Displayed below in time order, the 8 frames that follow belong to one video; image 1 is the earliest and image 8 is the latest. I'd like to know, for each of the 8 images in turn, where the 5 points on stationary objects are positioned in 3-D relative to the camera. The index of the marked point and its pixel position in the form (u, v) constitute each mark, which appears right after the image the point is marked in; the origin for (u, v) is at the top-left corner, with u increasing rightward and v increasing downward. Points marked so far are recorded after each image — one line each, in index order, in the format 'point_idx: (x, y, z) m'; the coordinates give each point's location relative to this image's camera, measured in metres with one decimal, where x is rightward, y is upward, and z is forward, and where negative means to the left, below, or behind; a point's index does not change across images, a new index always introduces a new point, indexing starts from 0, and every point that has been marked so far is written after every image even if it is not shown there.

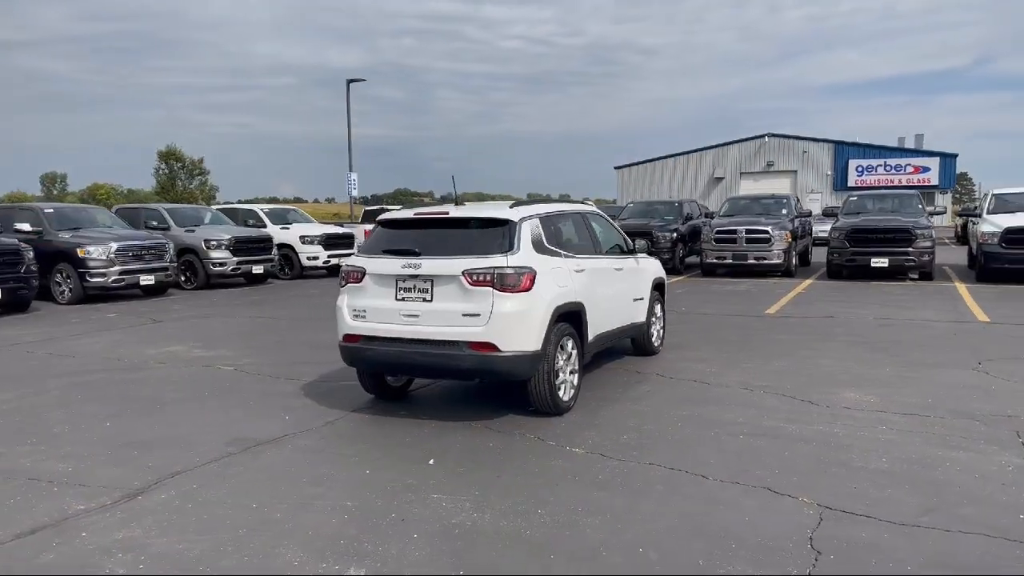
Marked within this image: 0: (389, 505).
0: (-0.7, -1.3, +4.6) m
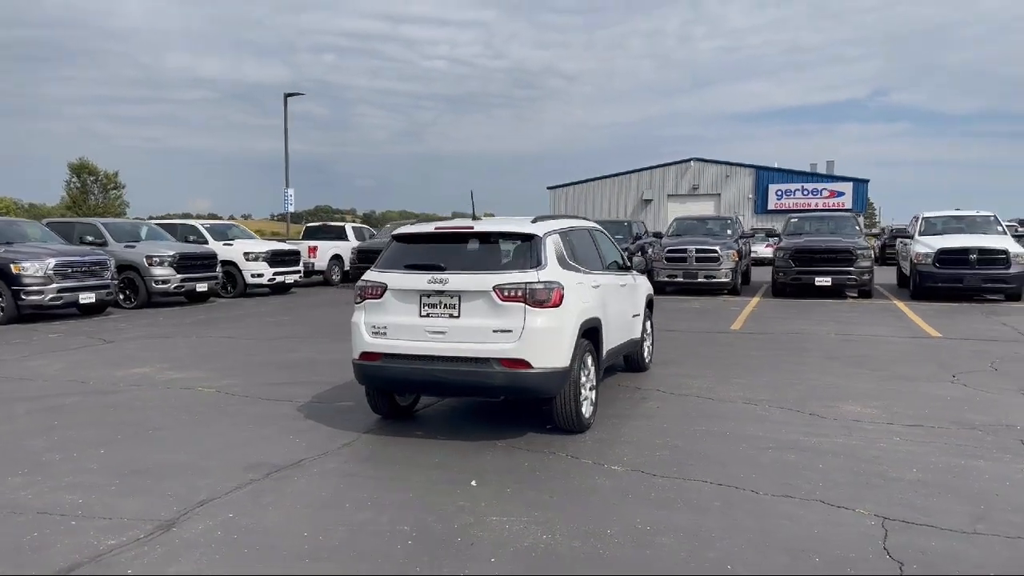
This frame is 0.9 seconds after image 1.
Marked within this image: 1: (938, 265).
0: (-0.3, -1.4, +4.4) m
1: (+9.7, +0.5, +17.4) m
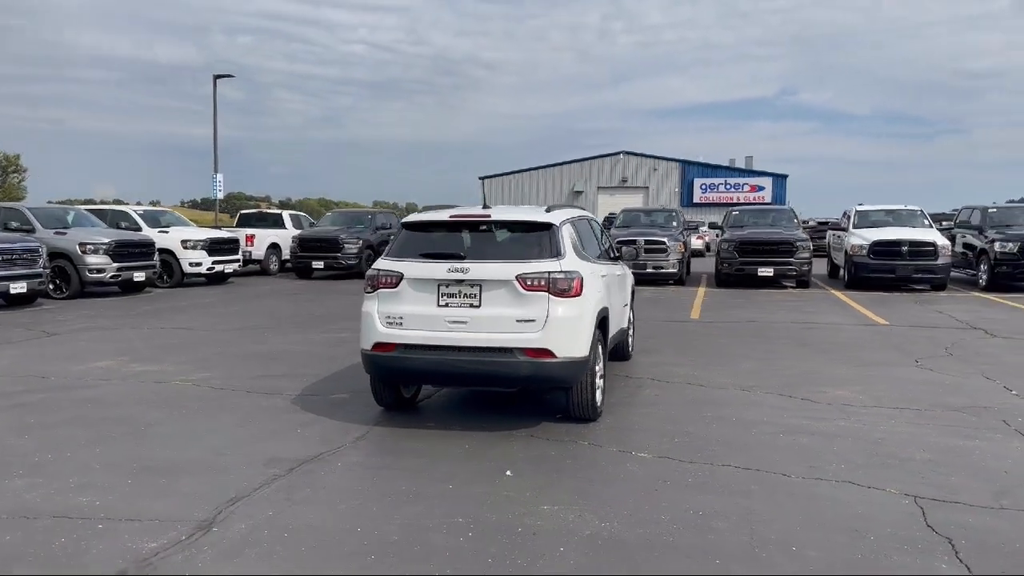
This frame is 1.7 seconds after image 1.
0: (0.0, -1.3, +4.4) m
1: (+8.6, +0.7, +18.3) m
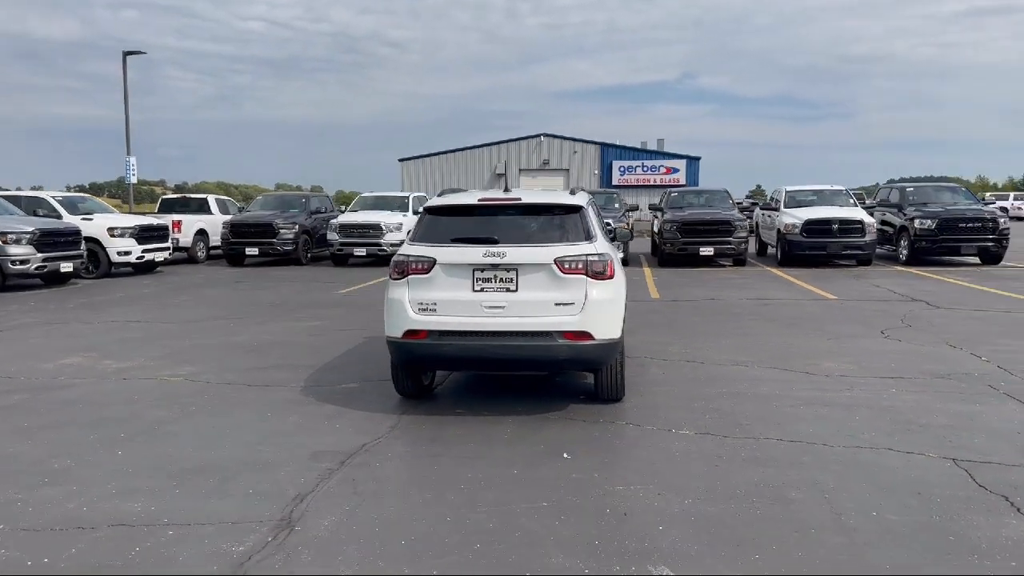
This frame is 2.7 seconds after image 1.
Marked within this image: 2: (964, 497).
0: (+0.4, -1.2, +4.4) m
1: (+7.3, +1.3, +19.2) m
2: (+2.6, -1.2, +4.4) m
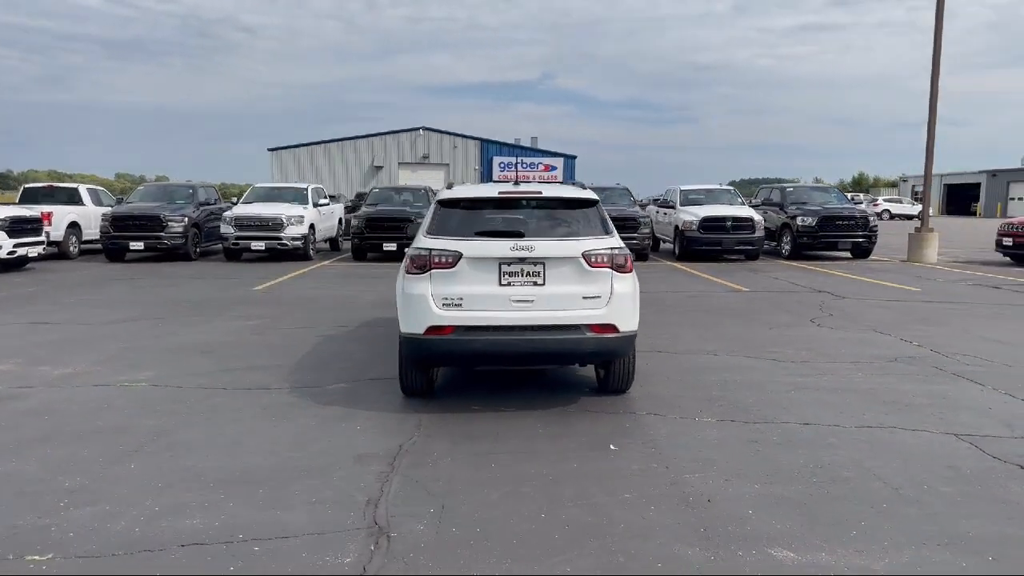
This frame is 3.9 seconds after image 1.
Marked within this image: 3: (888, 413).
0: (+0.9, -1.2, +4.5) m
1: (+5.0, +1.5, +20.2) m
2: (+3.0, -1.1, +4.9) m
3: (+3.0, -1.0, +6.1) m
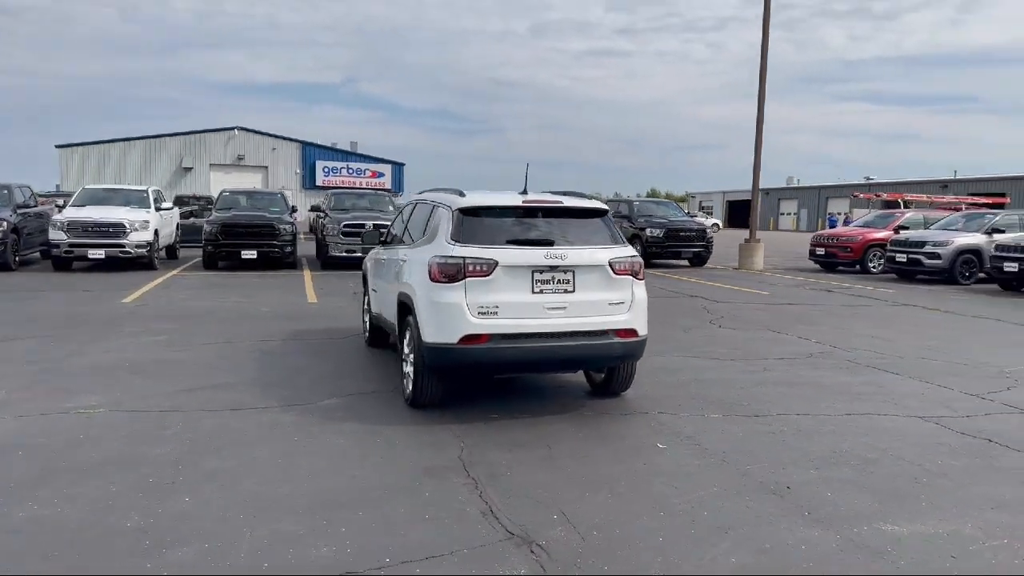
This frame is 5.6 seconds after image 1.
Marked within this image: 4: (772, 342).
0: (+1.5, -1.2, +4.8) m
1: (+1.4, +1.3, +21.1) m
2: (+3.4, -1.2, +5.7) m
3: (+3.1, -1.0, +6.9) m
4: (+3.4, -0.7, +10.2) m
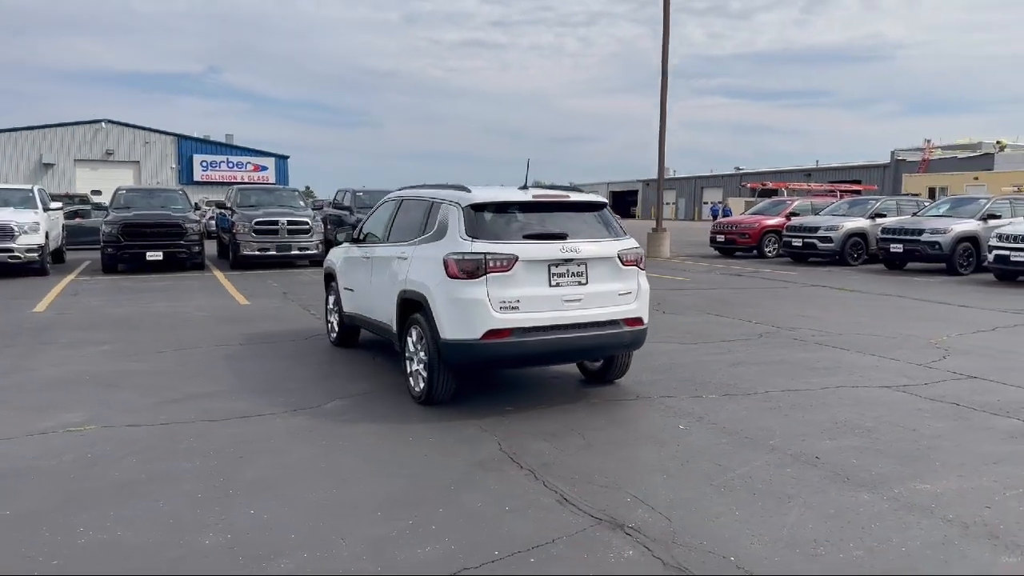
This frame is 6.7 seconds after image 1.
0: (+1.8, -1.1, +5.2) m
1: (-0.9, +1.5, +21.3) m
2: (+3.5, -1.0, +6.4) m
3: (+3.0, -0.9, +7.5) m
4: (+2.9, -0.5, +10.7) m
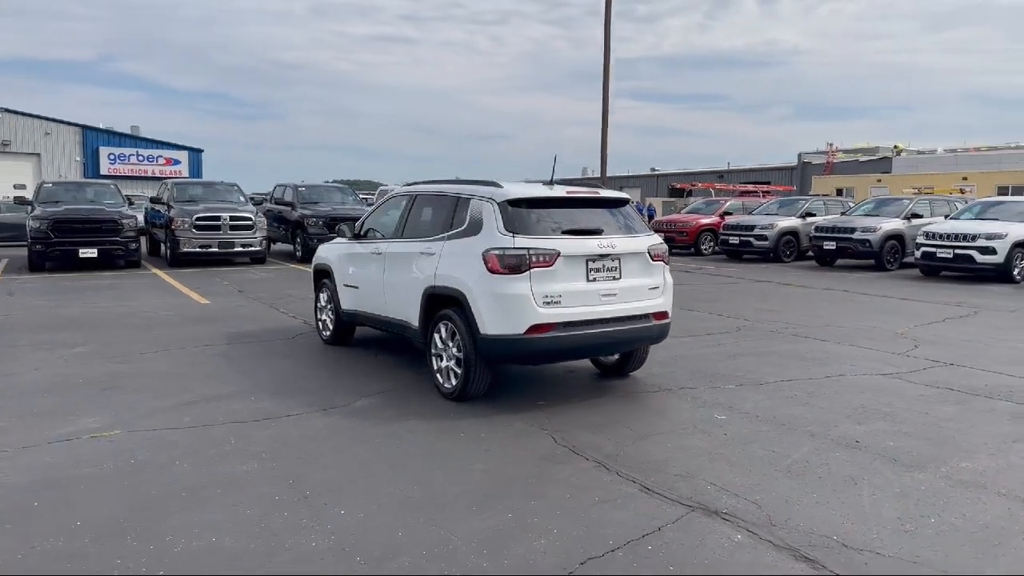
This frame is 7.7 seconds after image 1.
0: (+2.2, -1.1, +5.4) m
1: (-2.3, +1.6, +21.1) m
2: (+3.8, -0.9, +6.8) m
3: (+3.1, -0.8, +7.9) m
4: (+2.6, -0.5, +11.1) m
